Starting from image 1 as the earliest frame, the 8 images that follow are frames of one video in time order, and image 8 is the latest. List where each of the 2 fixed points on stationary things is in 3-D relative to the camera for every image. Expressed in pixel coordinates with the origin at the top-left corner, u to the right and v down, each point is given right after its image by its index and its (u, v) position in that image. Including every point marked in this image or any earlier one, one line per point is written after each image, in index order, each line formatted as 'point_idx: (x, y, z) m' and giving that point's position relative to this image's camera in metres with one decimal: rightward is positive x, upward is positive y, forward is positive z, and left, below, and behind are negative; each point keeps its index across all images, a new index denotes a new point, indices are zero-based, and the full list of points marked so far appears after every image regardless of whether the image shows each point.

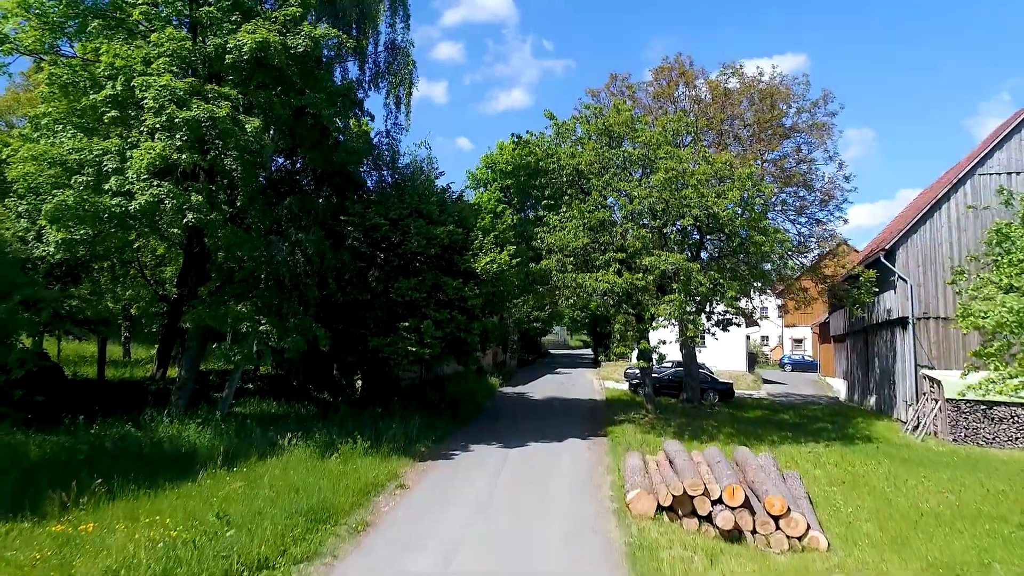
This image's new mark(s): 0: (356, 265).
0: (-3.2, +0.5, +14.2) m
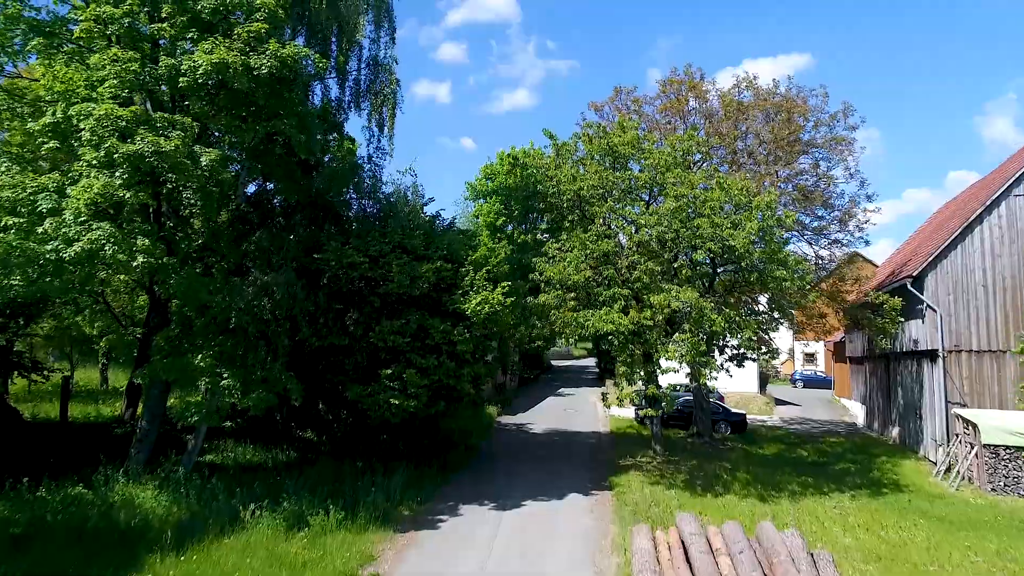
0: (-3.3, -0.3, +12.8) m
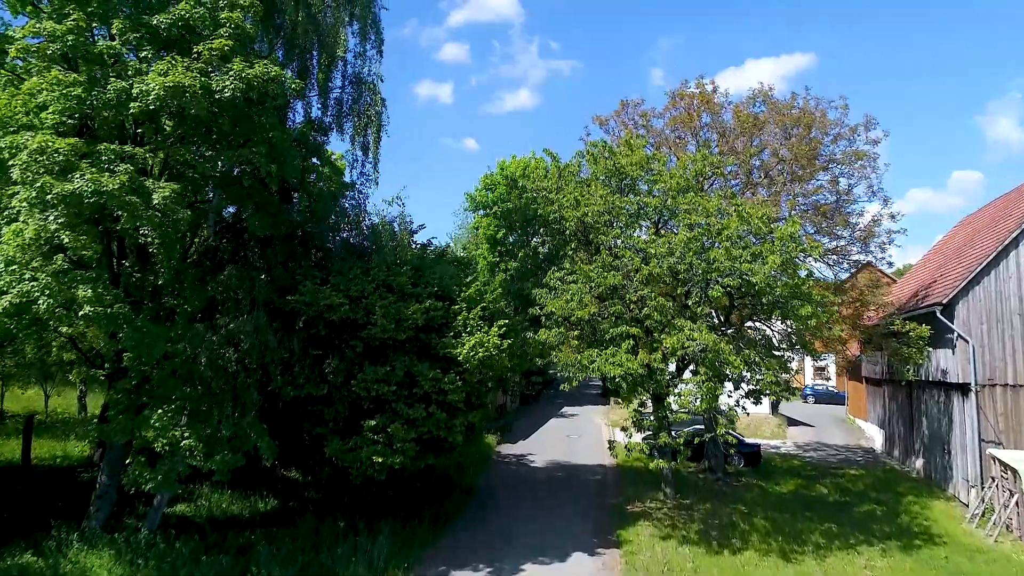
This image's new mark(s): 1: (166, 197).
0: (-3.4, -1.1, +11.5) m
1: (-4.6, +1.2, +9.3) m
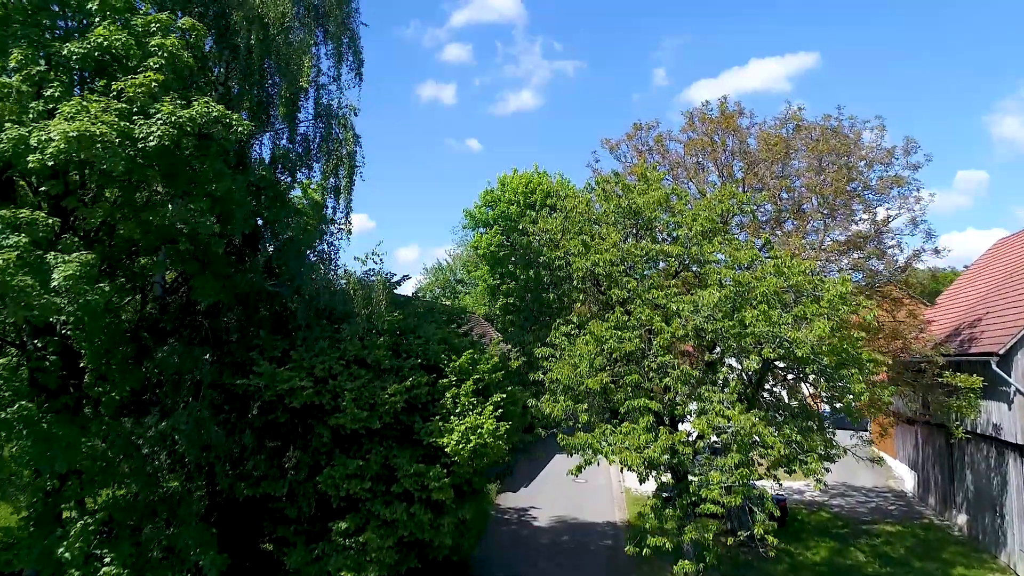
0: (-3.4, -2.1, +9.6) m
1: (-4.7, +0.2, +7.4) m
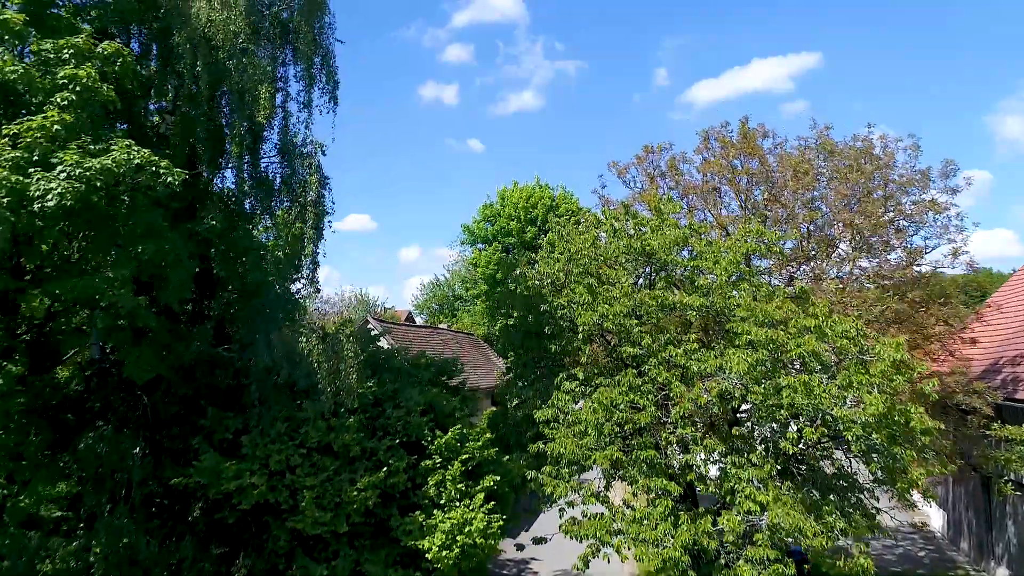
0: (-3.5, -3.0, +8.0) m
1: (-4.7, -0.7, +5.8) m
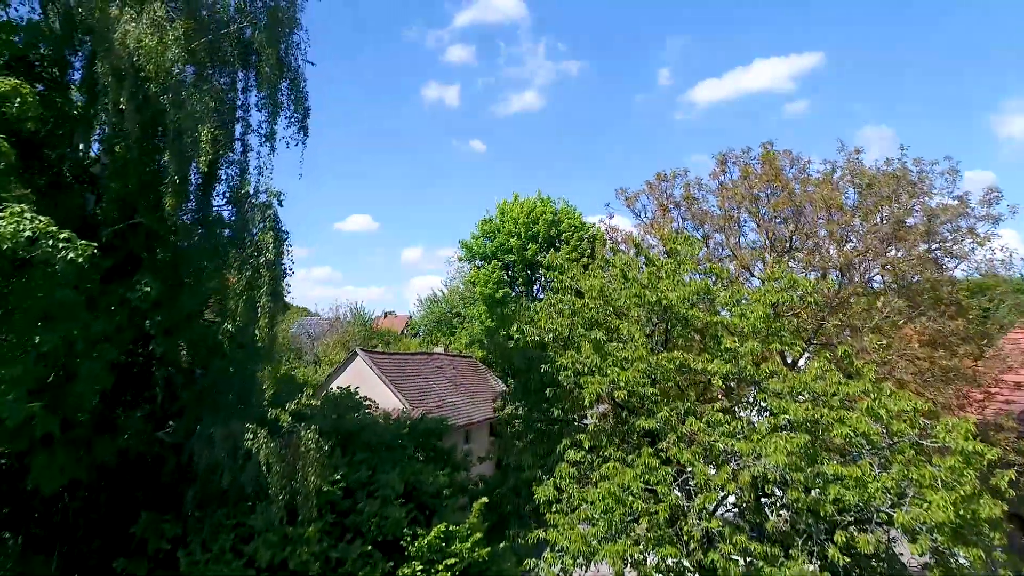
0: (-3.5, -3.8, +6.6) m
1: (-4.8, -1.5, +4.4) m
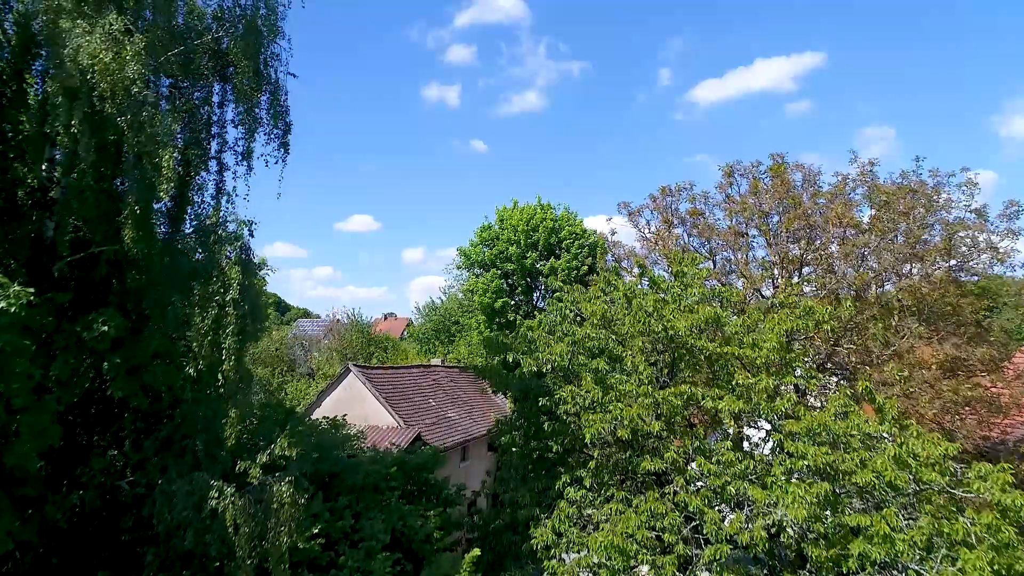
0: (-3.6, -4.2, +5.9) m
1: (-4.9, -1.9, +3.7) m
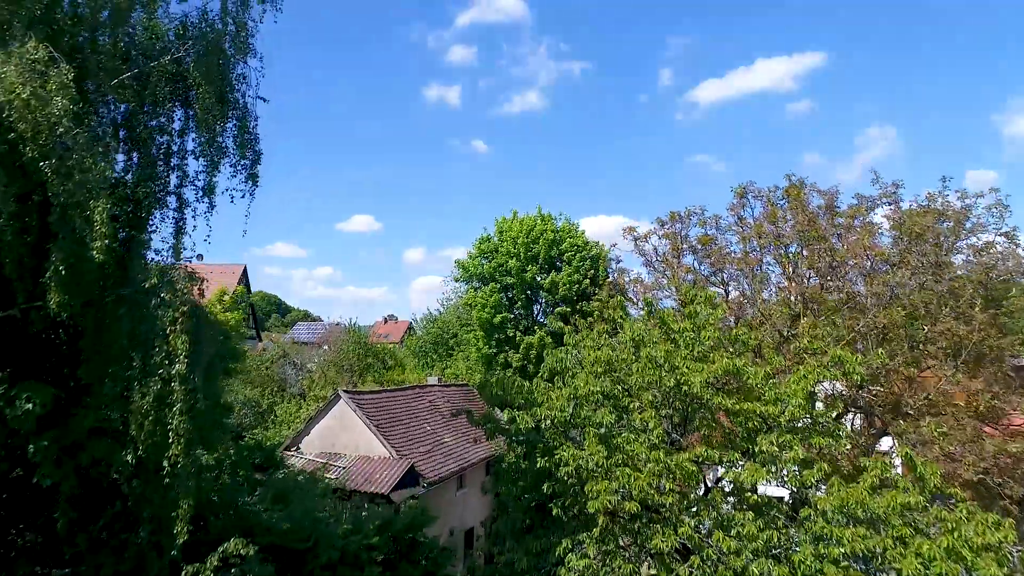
0: (-3.6, -4.8, +5.0) m
1: (-4.9, -2.5, +2.8) m
